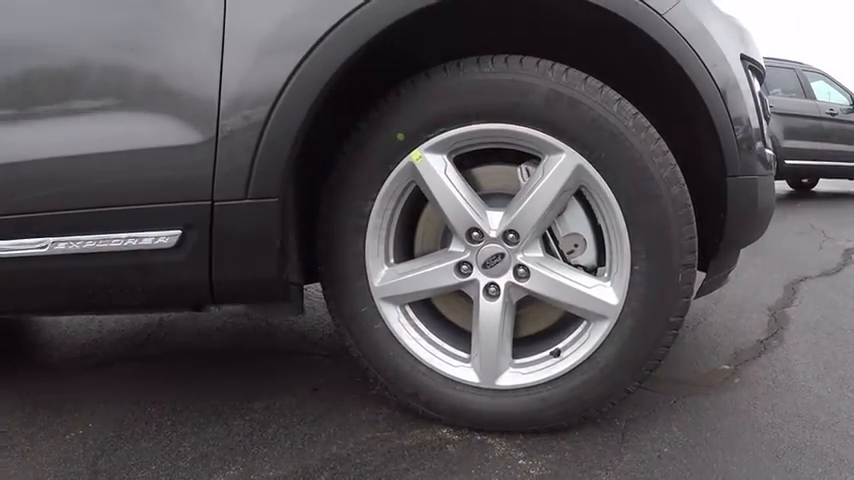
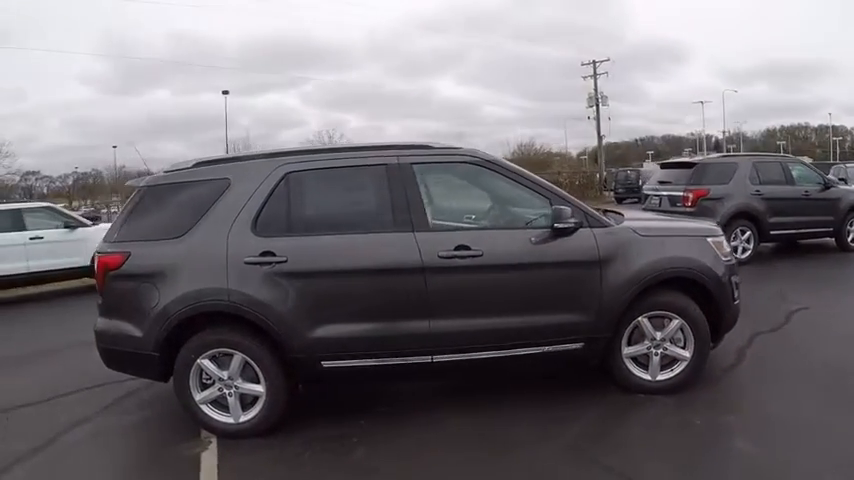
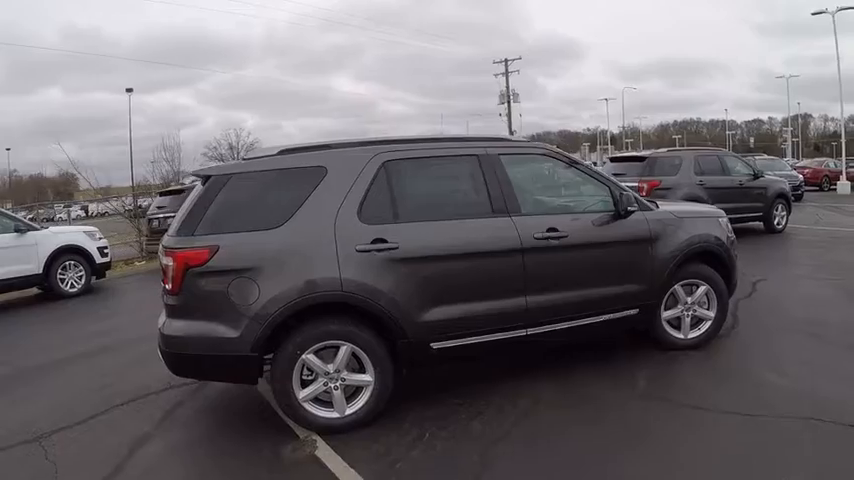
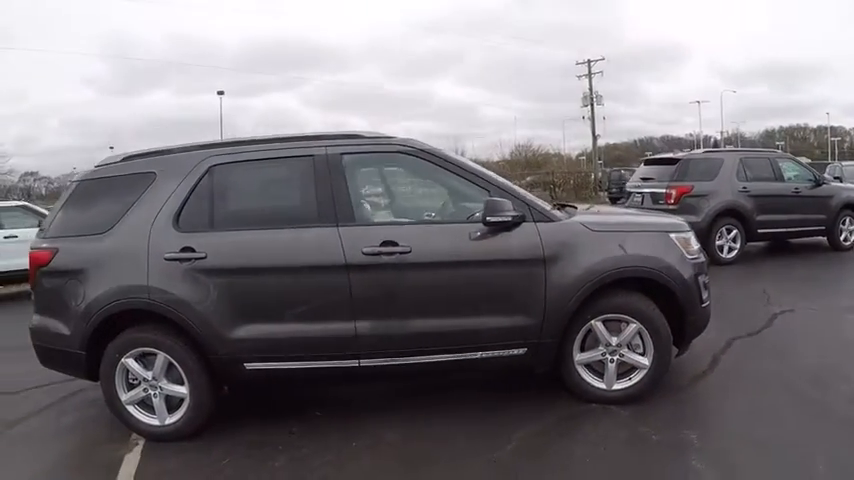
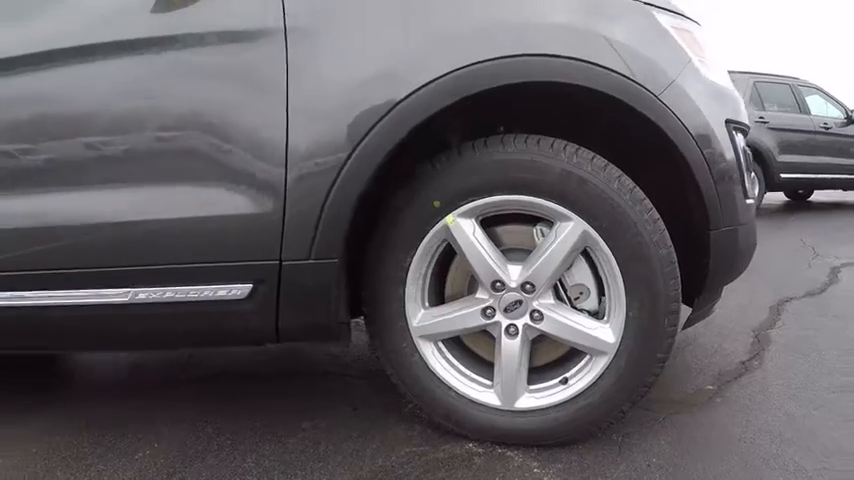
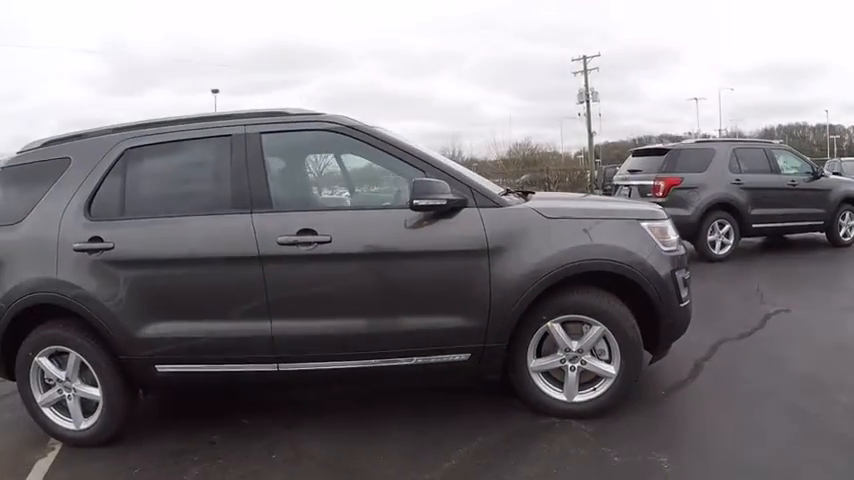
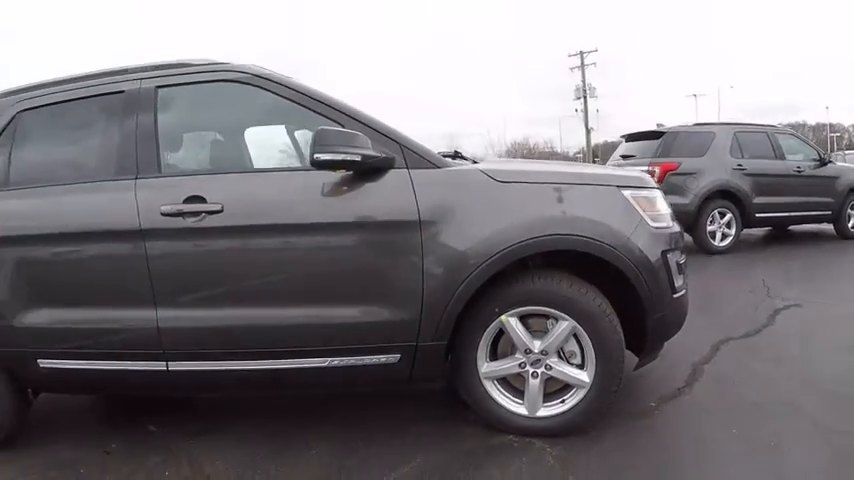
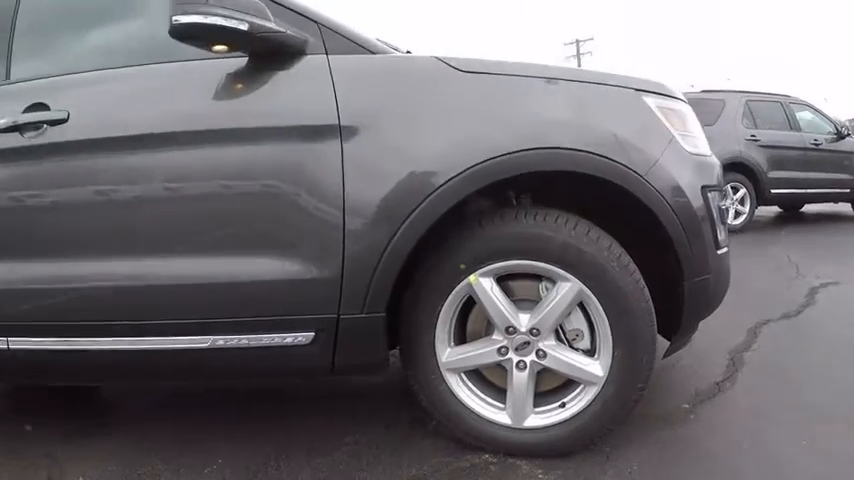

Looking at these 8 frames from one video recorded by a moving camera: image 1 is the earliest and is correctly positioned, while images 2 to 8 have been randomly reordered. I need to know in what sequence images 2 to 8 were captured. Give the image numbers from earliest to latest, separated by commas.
5, 8, 7, 6, 4, 2, 3
